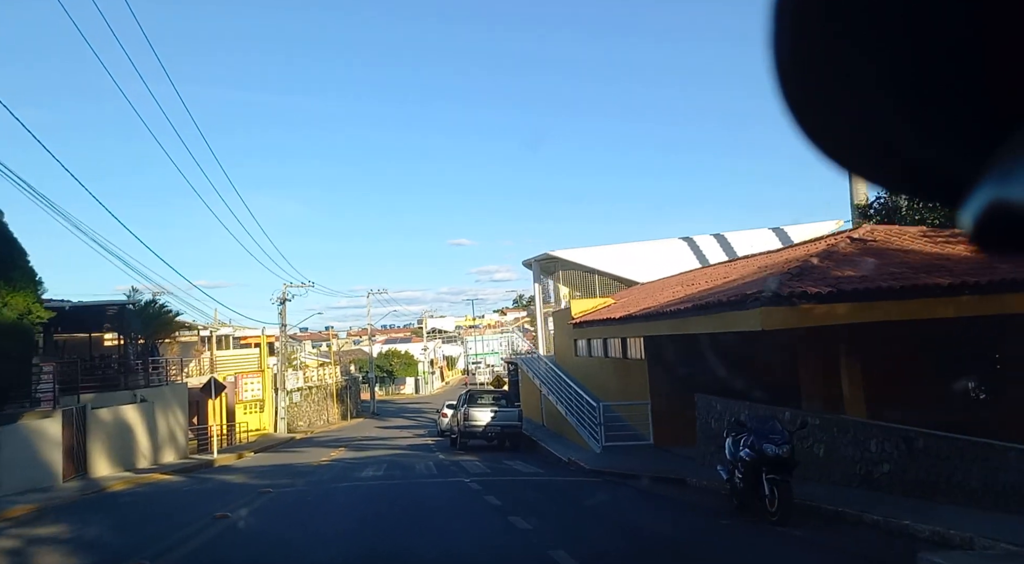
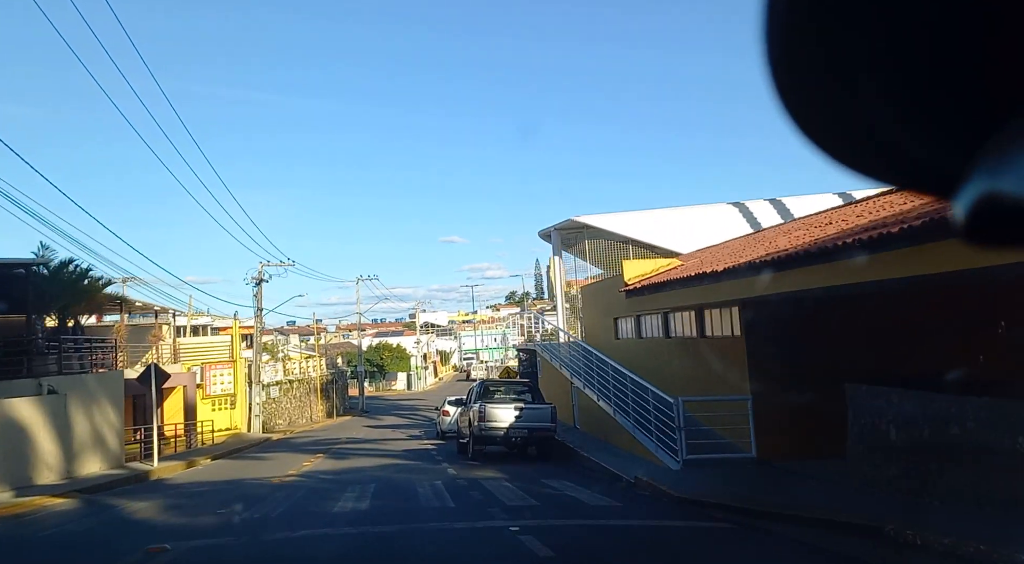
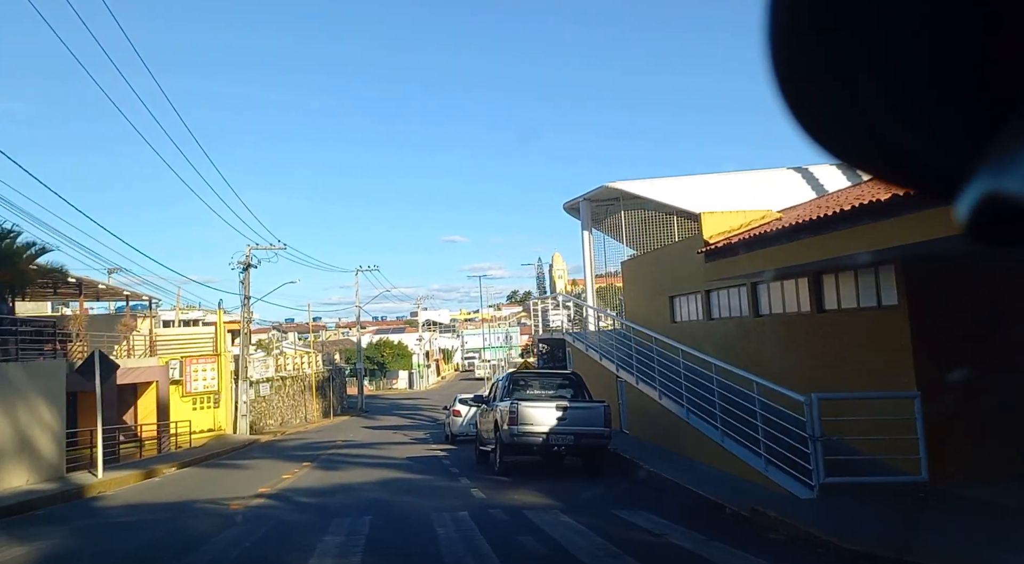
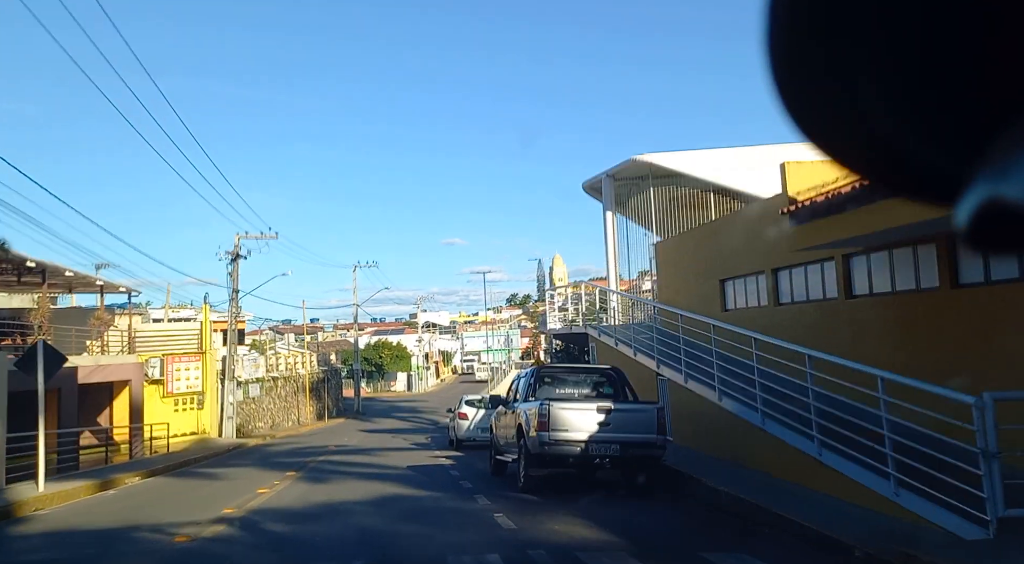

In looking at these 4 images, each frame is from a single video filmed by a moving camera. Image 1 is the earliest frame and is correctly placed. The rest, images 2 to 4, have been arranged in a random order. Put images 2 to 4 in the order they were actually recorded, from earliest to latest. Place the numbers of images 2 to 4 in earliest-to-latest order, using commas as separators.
2, 3, 4
